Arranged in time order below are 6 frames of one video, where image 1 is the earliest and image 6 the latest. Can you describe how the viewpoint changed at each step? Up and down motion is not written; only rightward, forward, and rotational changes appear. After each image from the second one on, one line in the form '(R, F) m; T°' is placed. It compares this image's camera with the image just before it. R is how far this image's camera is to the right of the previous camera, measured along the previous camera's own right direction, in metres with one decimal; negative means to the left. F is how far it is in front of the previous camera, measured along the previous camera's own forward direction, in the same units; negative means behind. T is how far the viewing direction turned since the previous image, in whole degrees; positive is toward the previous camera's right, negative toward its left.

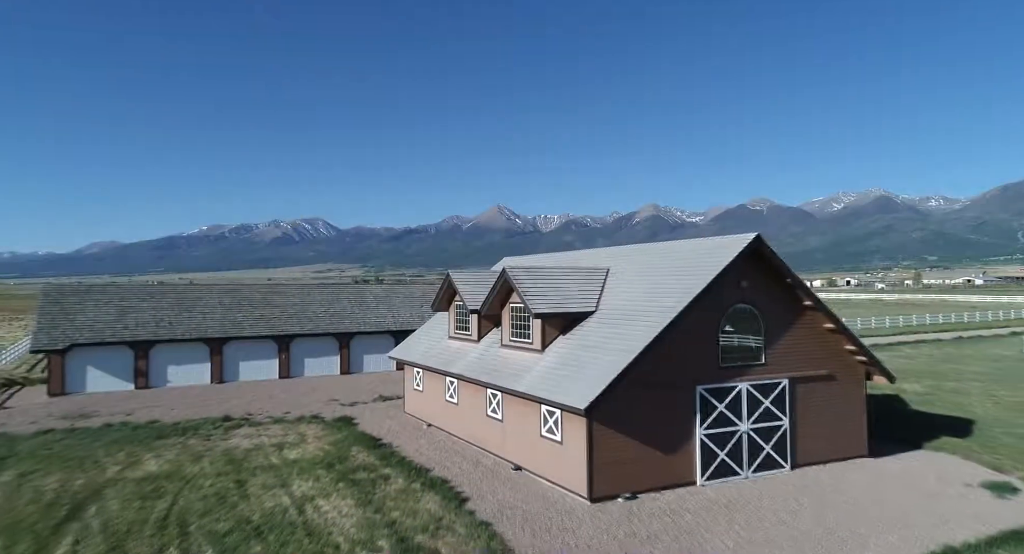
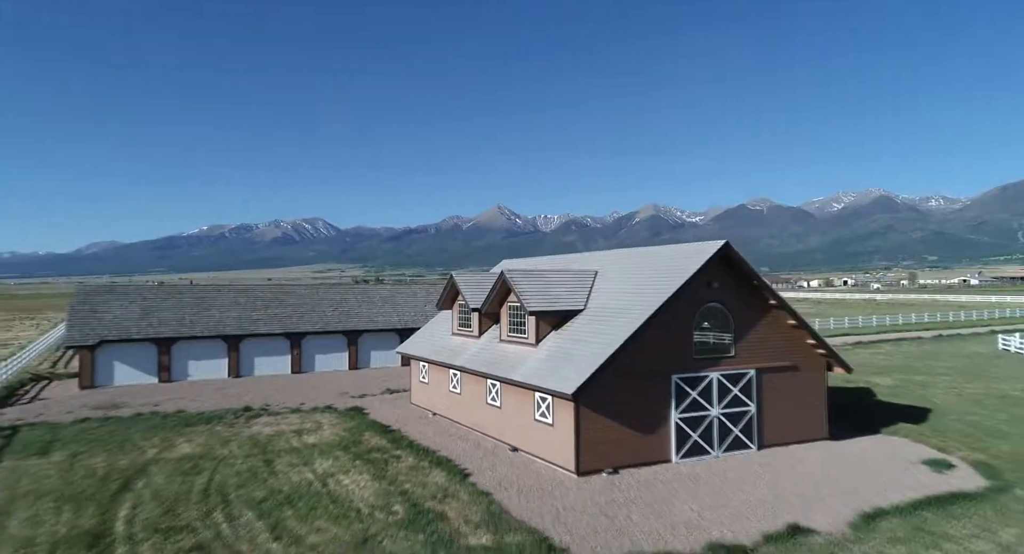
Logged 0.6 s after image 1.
(+0.1, -2.0) m; 0°
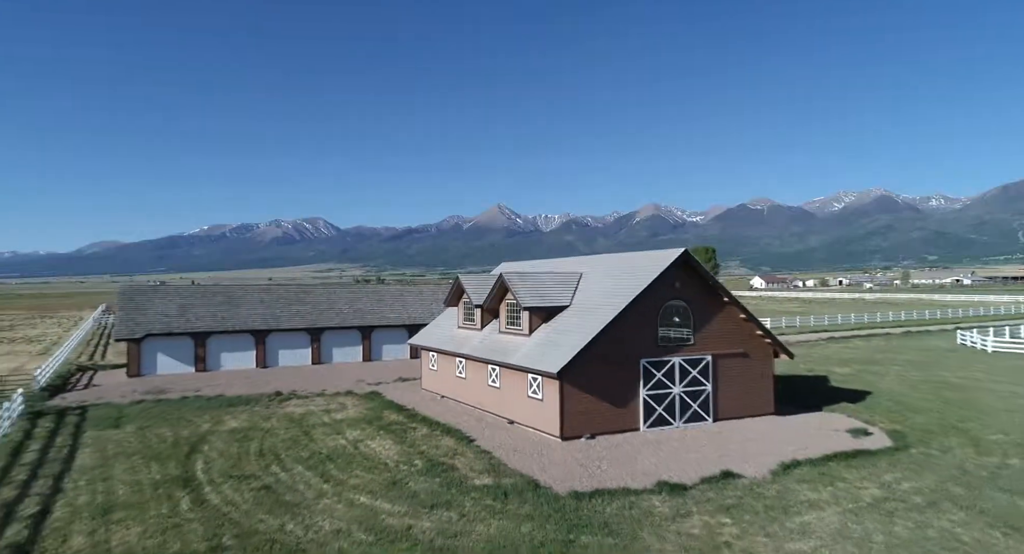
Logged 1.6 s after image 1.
(+0.1, -3.7) m; 0°
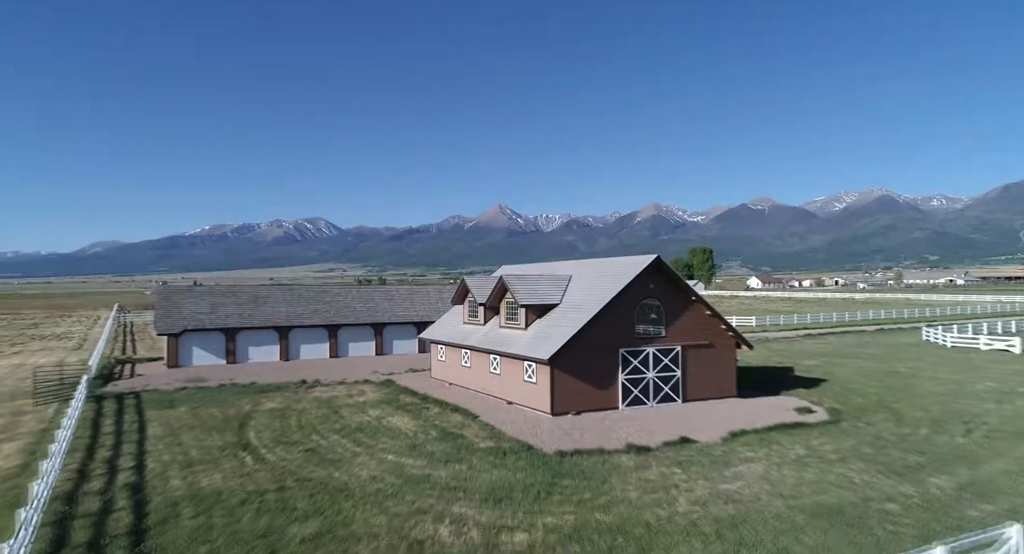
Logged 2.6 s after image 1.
(+0.1, -3.8) m; 0°
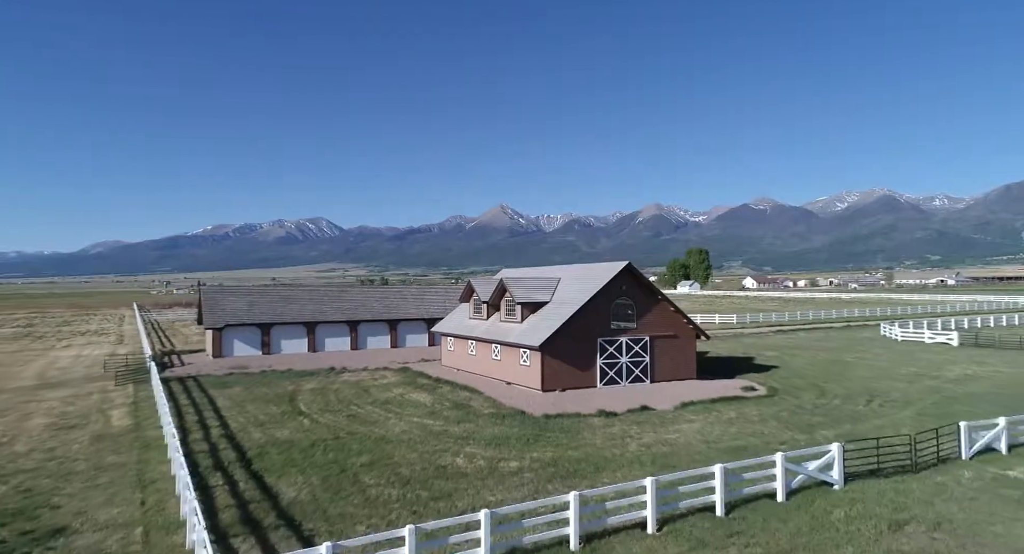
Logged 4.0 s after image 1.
(+0.2, -5.5) m; 0°
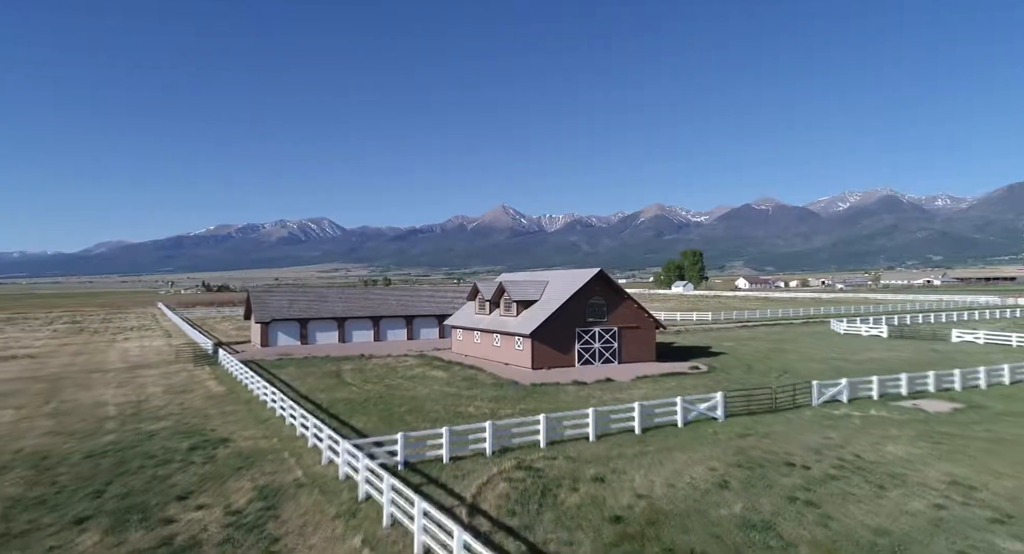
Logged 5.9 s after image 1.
(+0.3, -8.3) m; 0°
